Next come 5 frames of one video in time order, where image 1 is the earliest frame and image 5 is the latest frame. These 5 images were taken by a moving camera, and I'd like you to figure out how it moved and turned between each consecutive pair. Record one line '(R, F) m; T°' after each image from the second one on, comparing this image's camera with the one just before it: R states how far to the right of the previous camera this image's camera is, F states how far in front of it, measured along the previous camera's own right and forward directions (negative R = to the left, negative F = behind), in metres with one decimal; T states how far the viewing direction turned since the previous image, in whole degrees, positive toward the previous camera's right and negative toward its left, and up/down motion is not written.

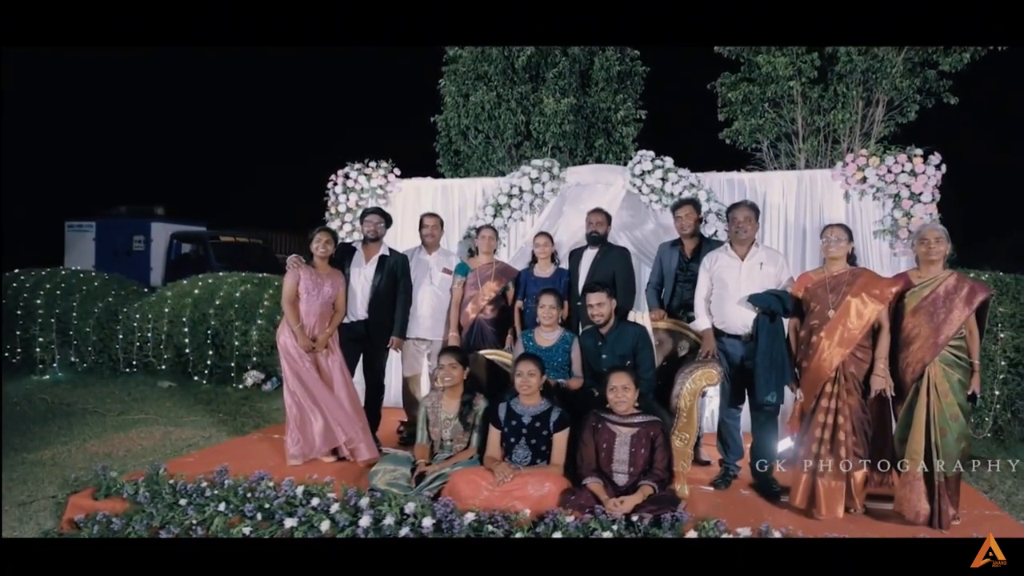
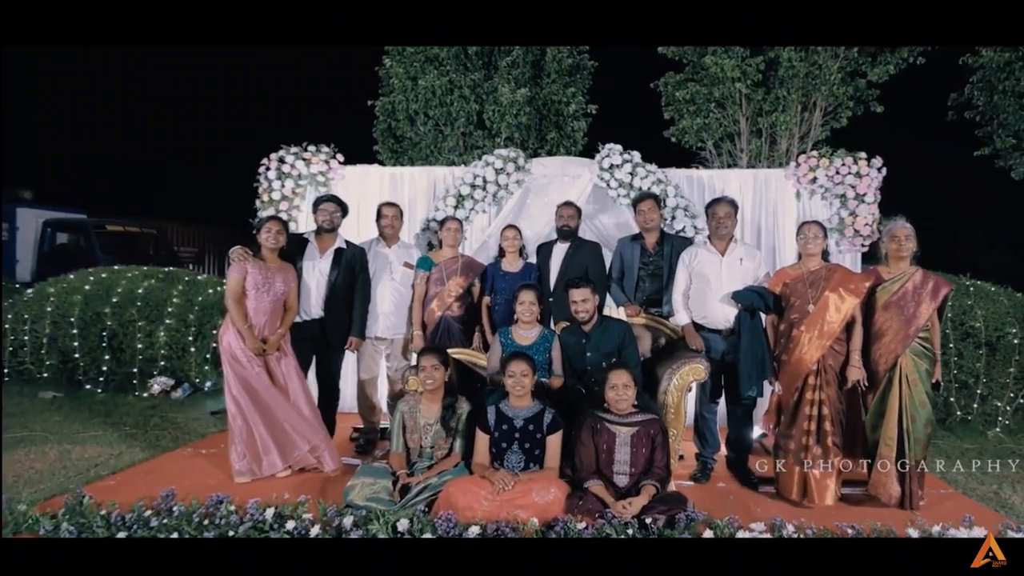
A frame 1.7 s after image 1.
(-0.4, +0.2) m; +9°
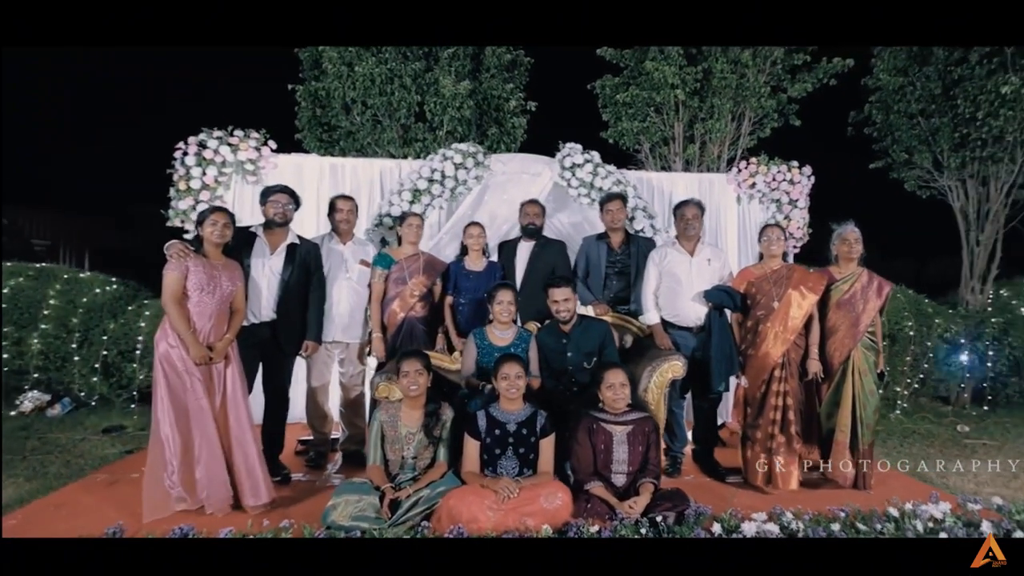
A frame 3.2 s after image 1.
(-0.5, +0.2) m; +11°
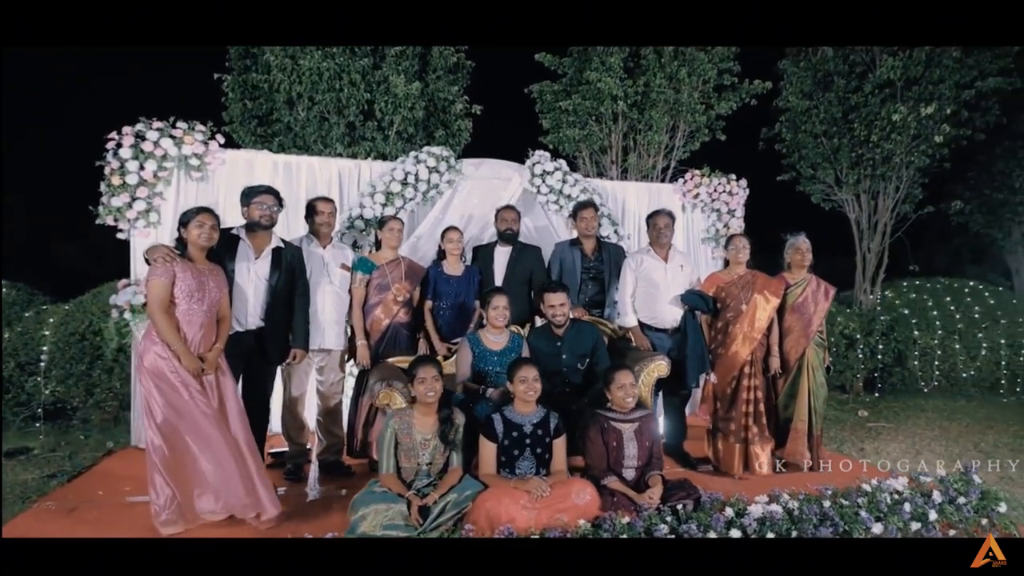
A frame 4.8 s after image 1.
(-0.6, 0.0) m; +11°
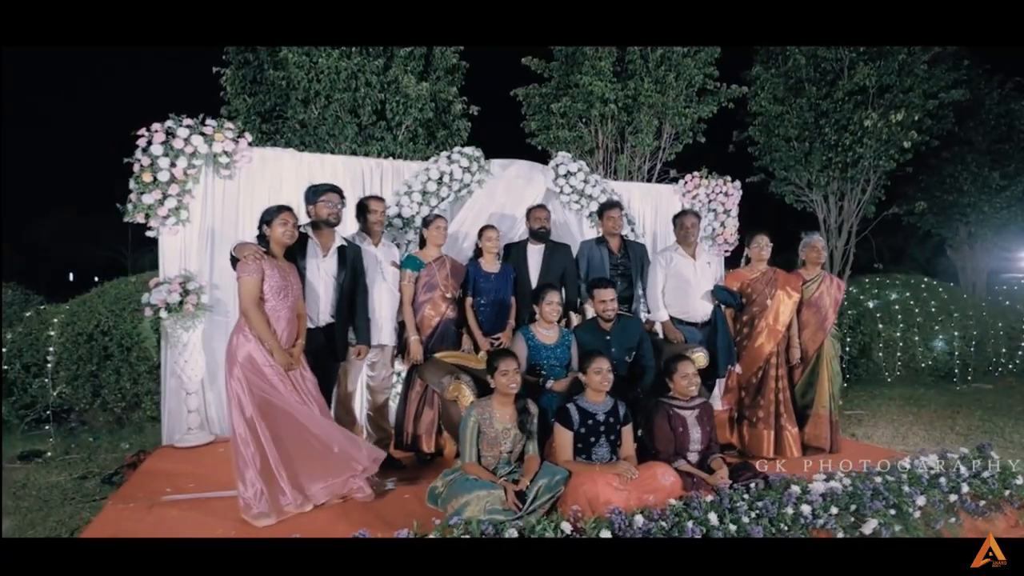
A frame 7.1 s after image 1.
(-0.7, -0.1) m; +6°
